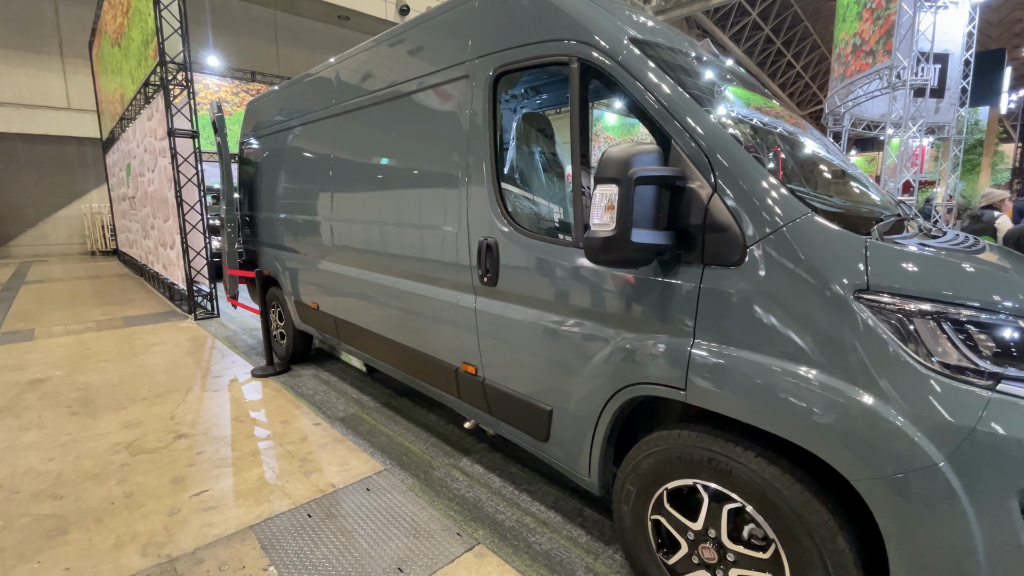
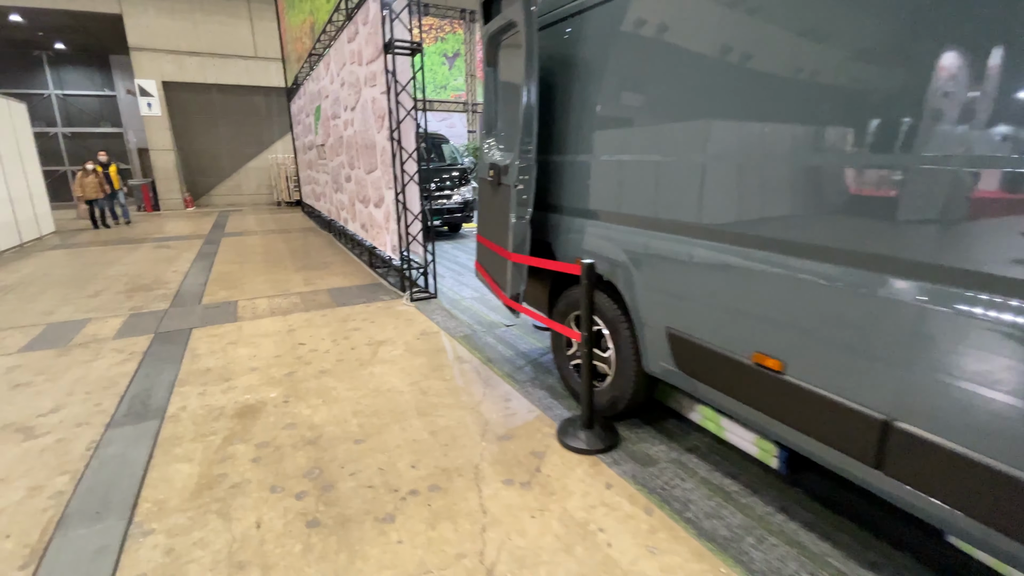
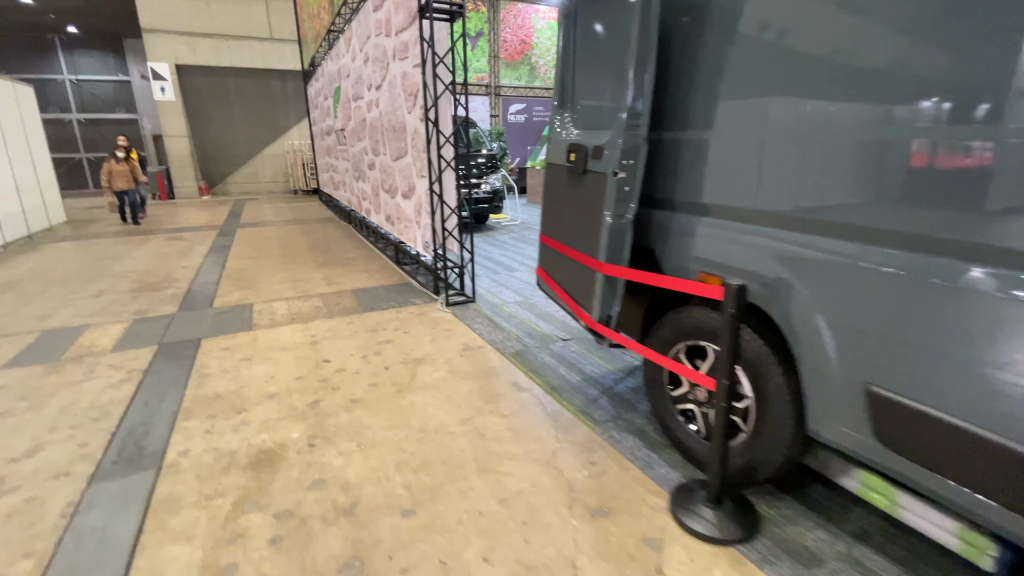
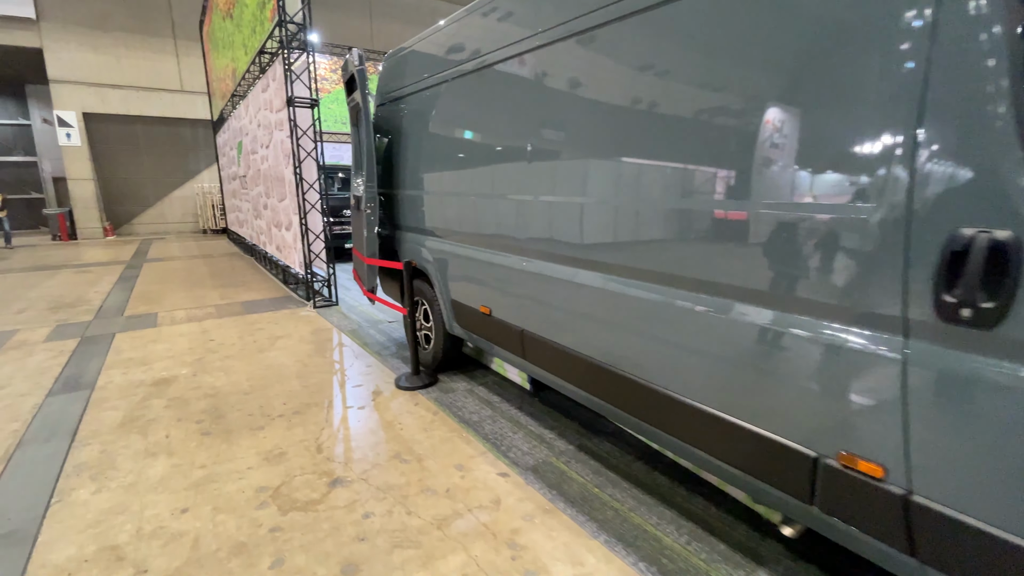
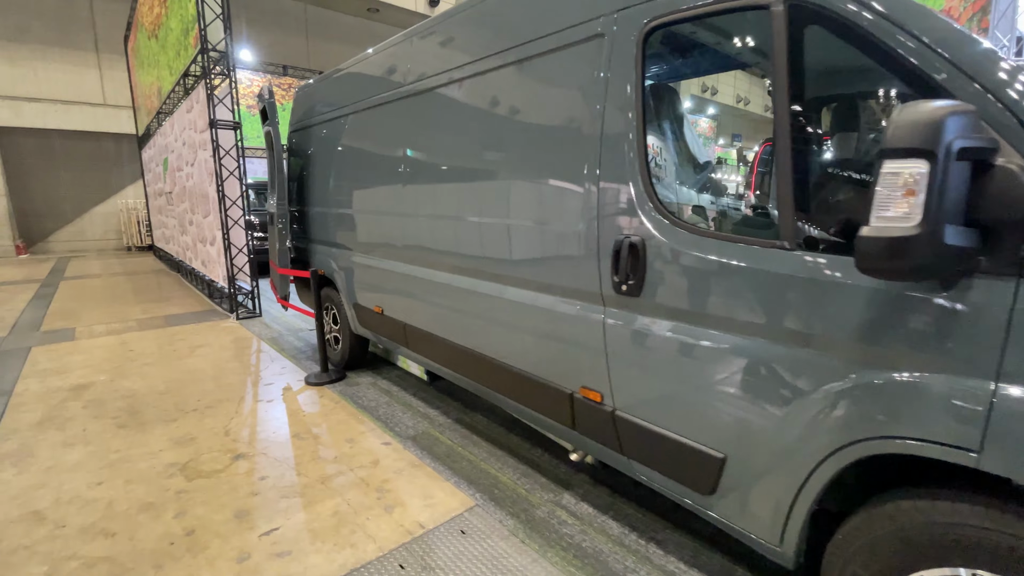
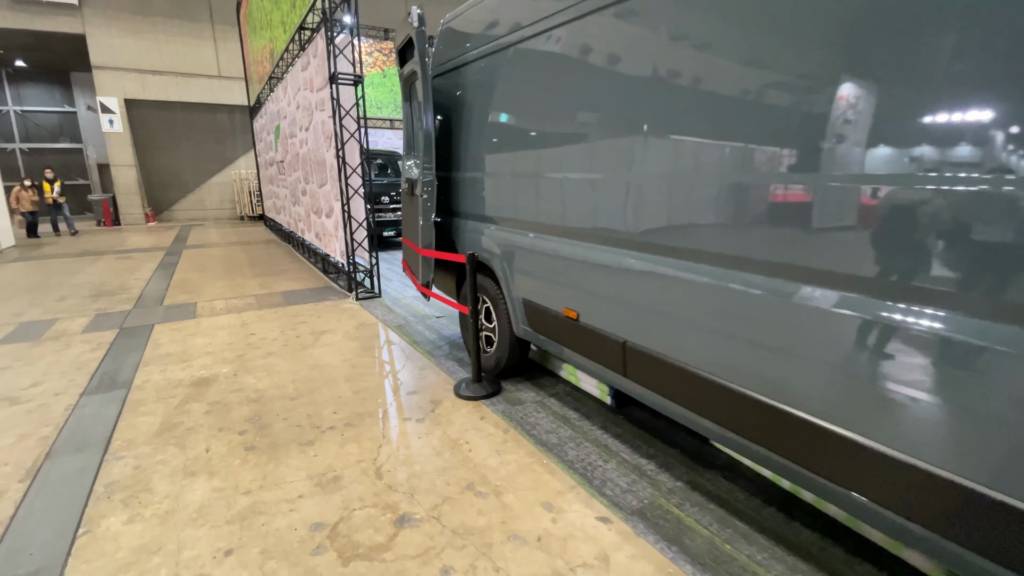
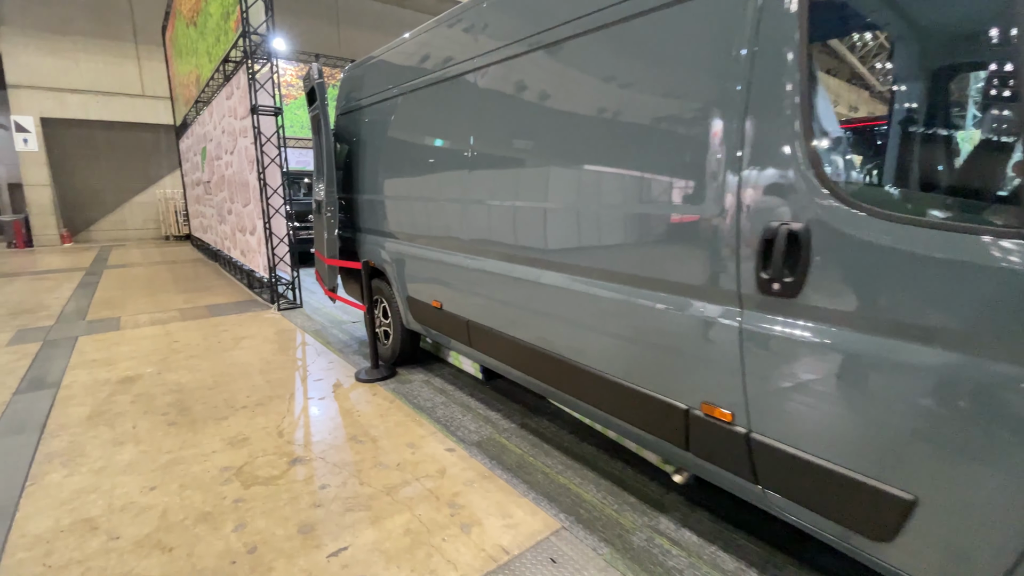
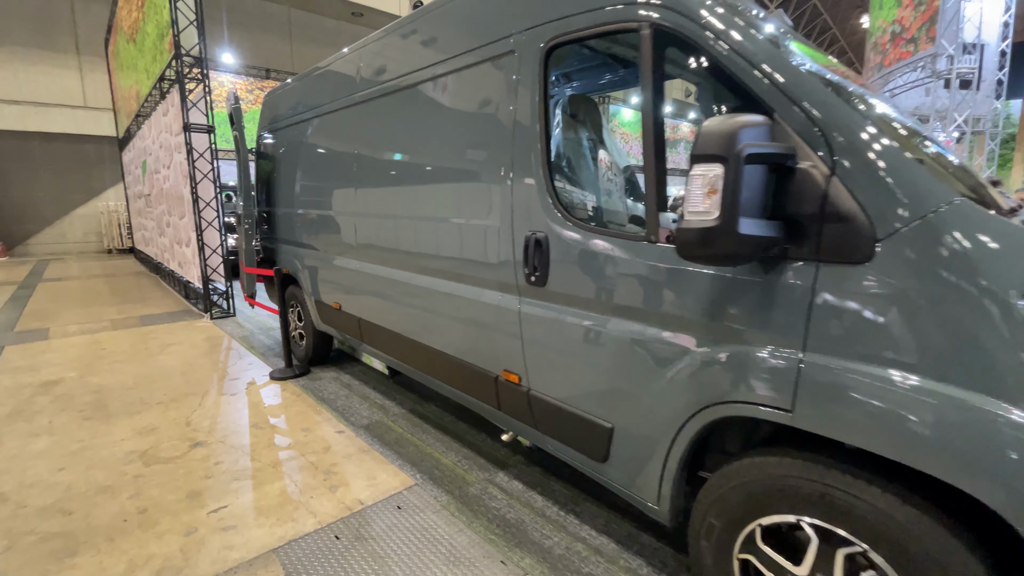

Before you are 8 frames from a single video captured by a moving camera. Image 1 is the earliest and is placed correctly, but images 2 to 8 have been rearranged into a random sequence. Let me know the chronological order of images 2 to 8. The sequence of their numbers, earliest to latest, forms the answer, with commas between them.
8, 5, 7, 4, 6, 2, 3
